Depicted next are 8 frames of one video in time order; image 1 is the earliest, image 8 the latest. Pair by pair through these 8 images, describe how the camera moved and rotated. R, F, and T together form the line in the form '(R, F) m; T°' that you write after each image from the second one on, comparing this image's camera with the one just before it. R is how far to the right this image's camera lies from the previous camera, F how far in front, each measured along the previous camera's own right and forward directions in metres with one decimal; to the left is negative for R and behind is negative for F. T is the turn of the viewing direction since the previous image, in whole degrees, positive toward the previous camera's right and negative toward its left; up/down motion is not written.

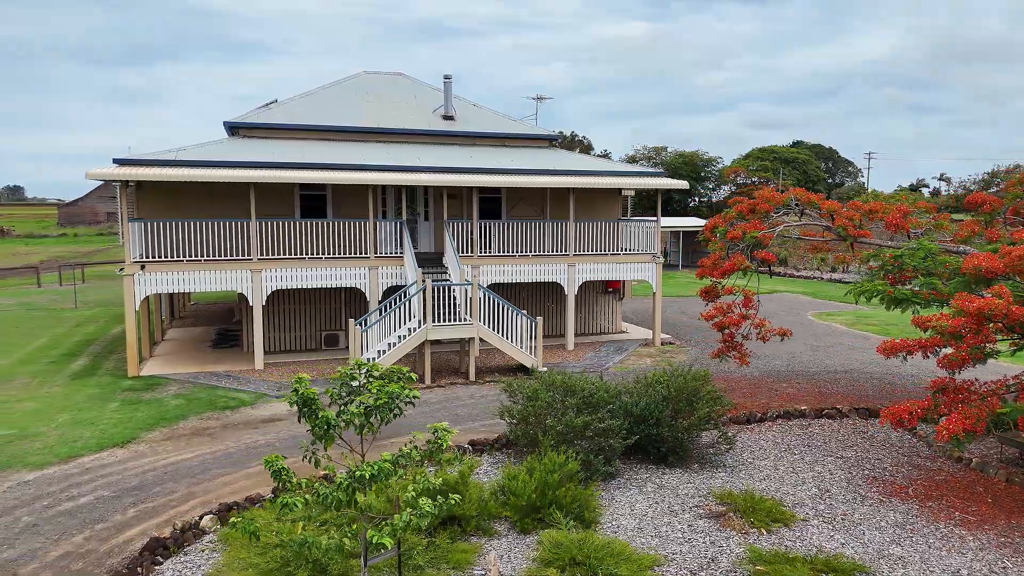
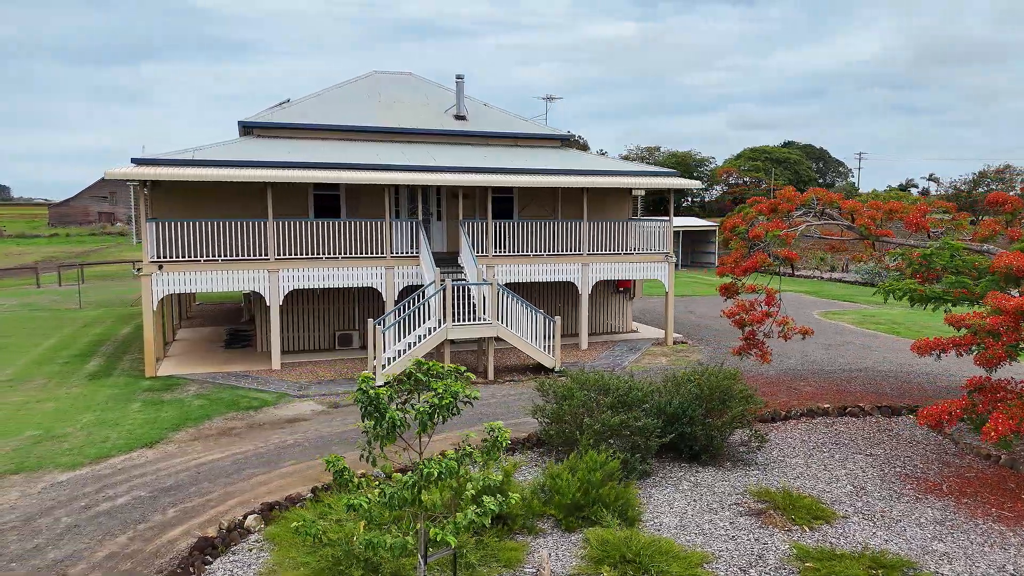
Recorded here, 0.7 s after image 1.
(-0.5, 0.0) m; +1°
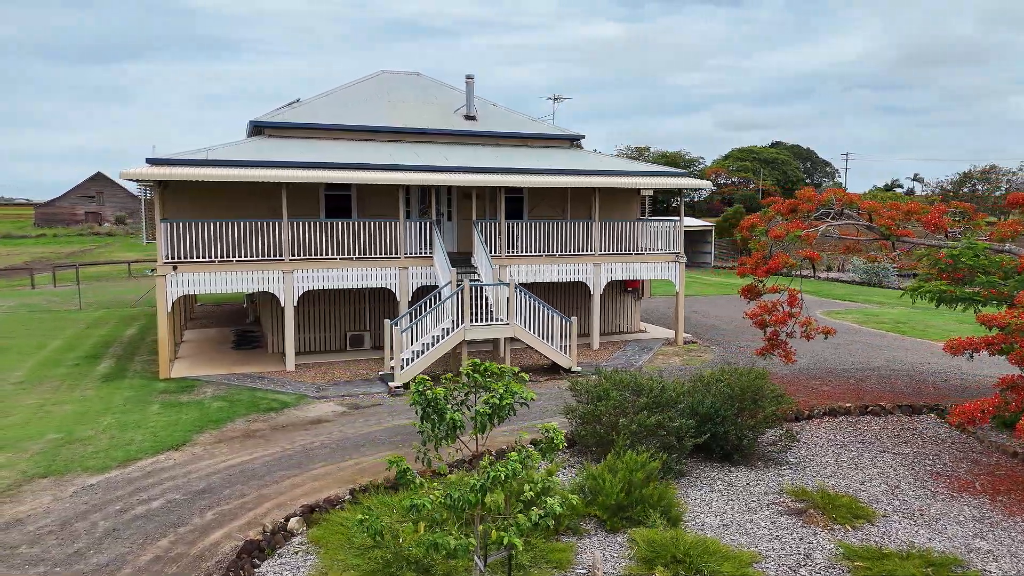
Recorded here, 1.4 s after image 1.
(-0.6, 0.0) m; +1°
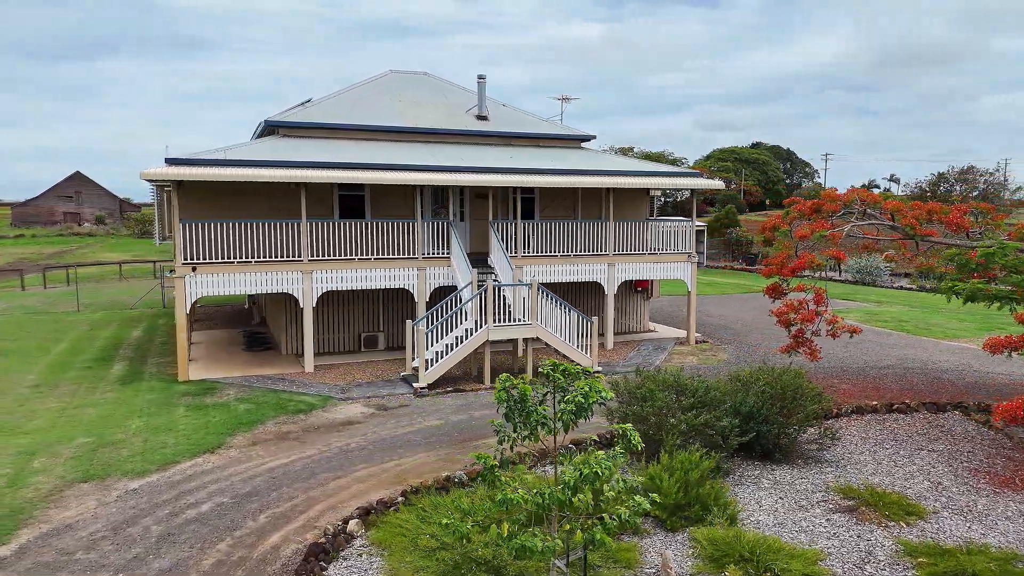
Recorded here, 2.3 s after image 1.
(-0.8, 0.0) m; +1°
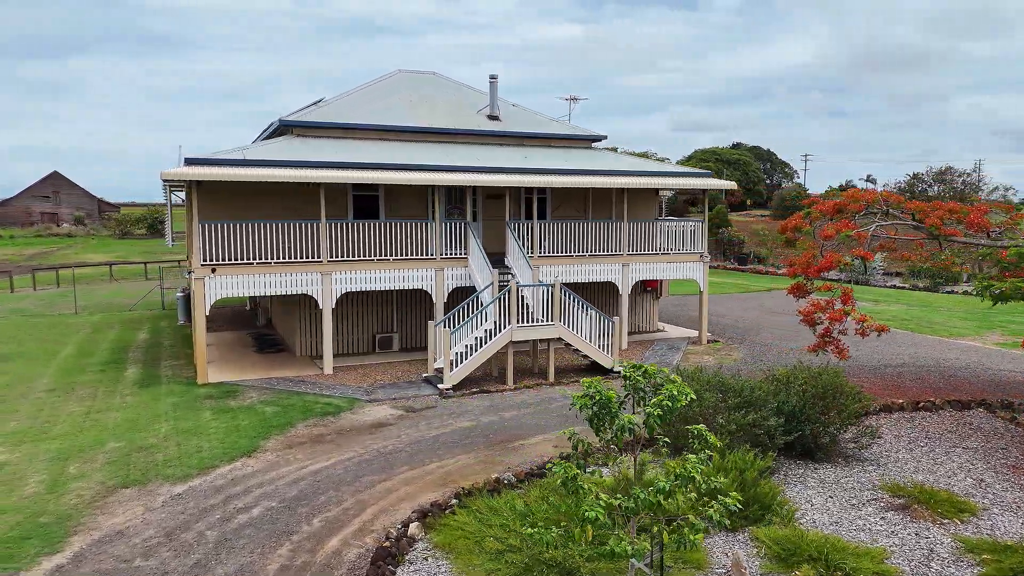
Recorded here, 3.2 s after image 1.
(-0.8, 0.0) m; +1°
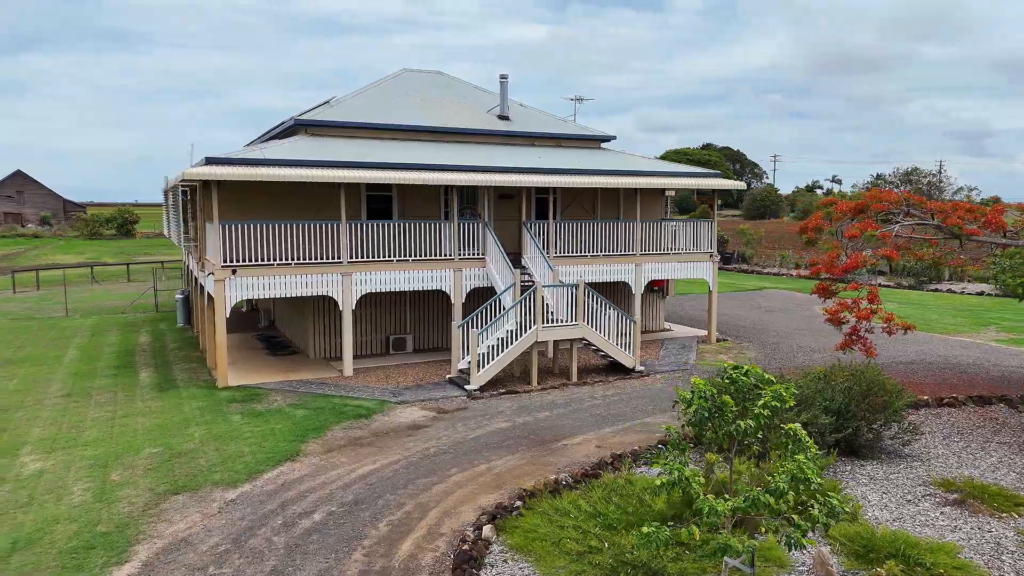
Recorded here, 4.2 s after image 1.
(-1.0, 0.0) m; +2°
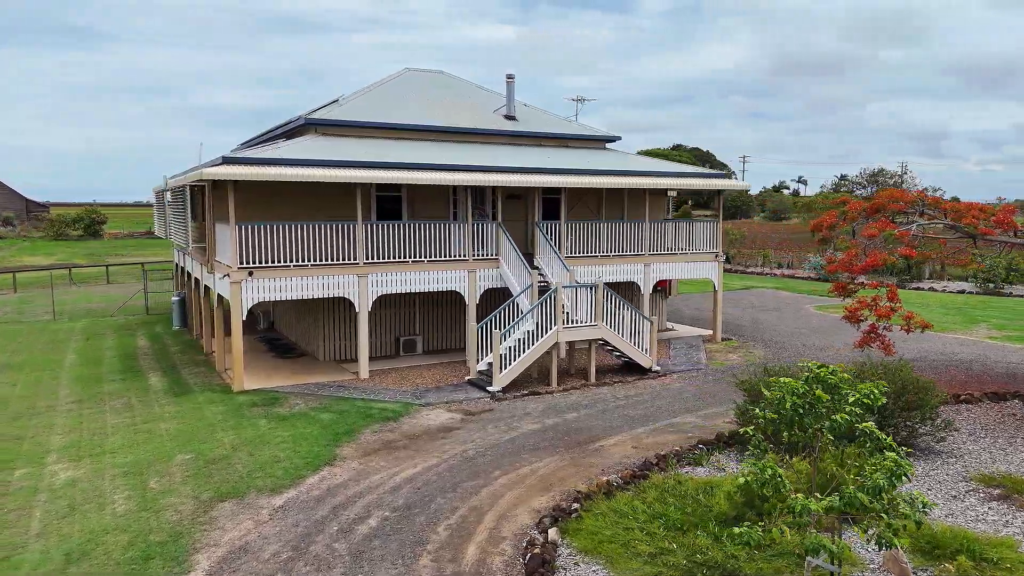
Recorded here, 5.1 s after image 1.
(-0.9, +0.1) m; +2°
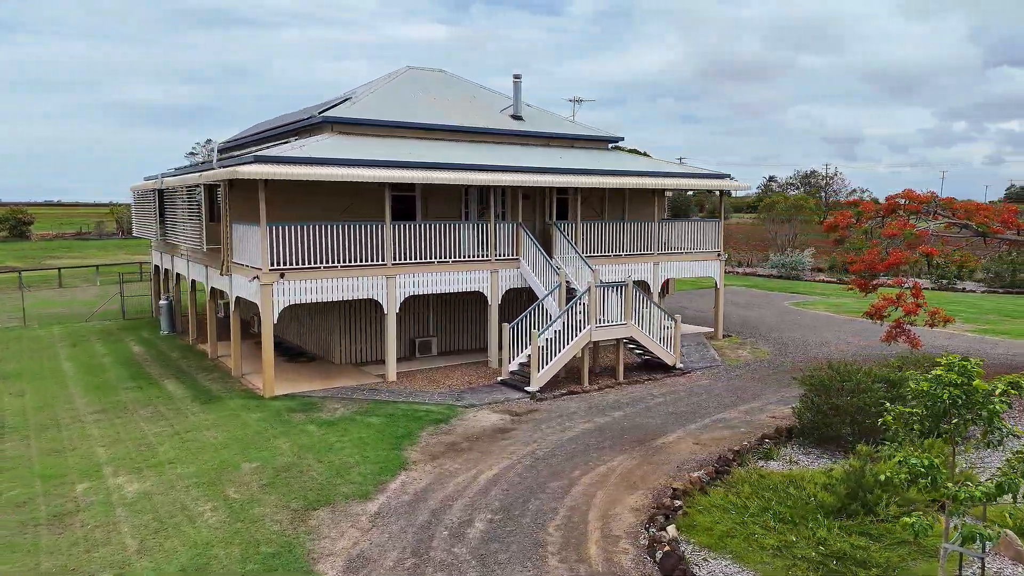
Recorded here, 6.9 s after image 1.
(-1.8, +0.1) m; +5°
